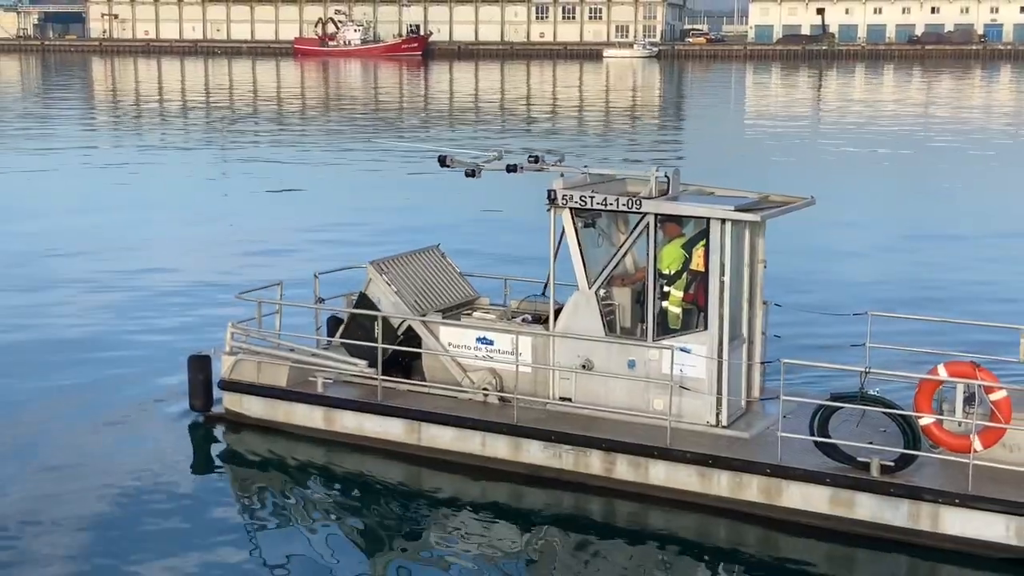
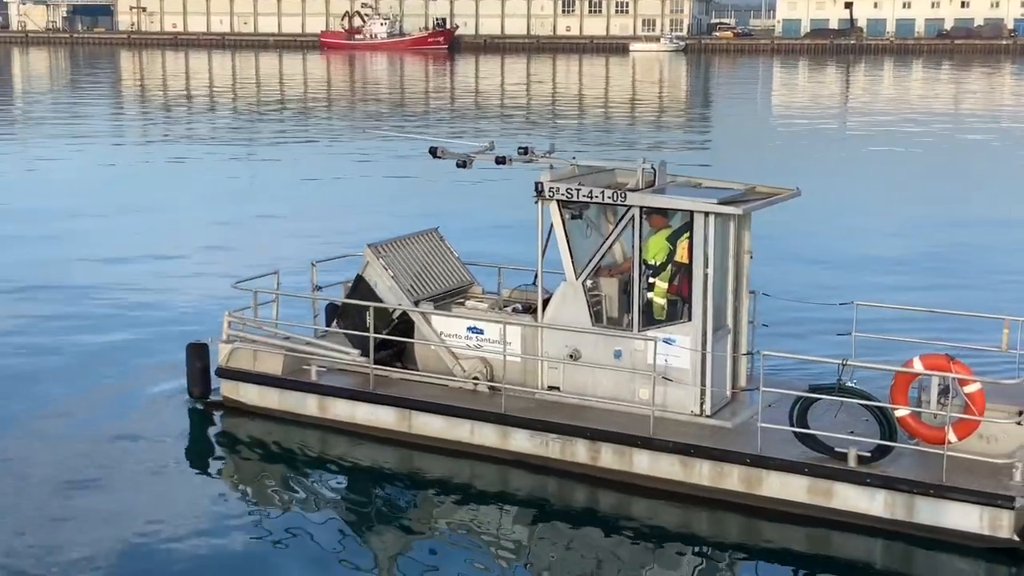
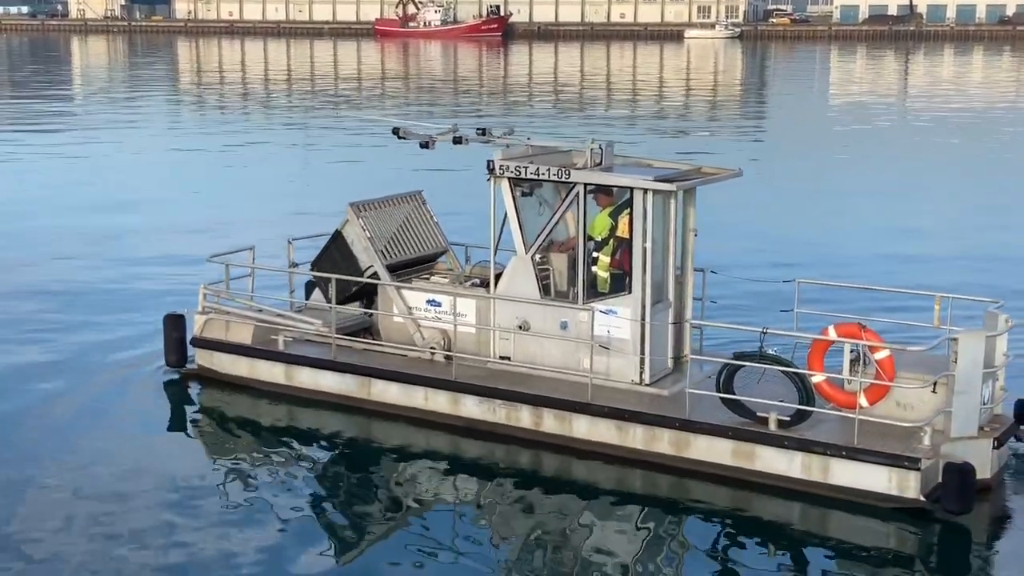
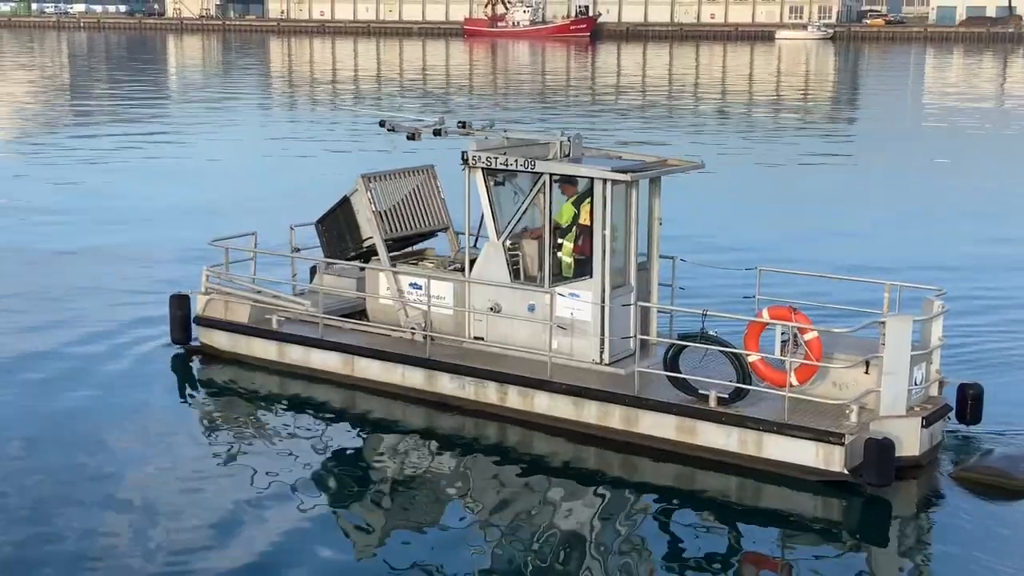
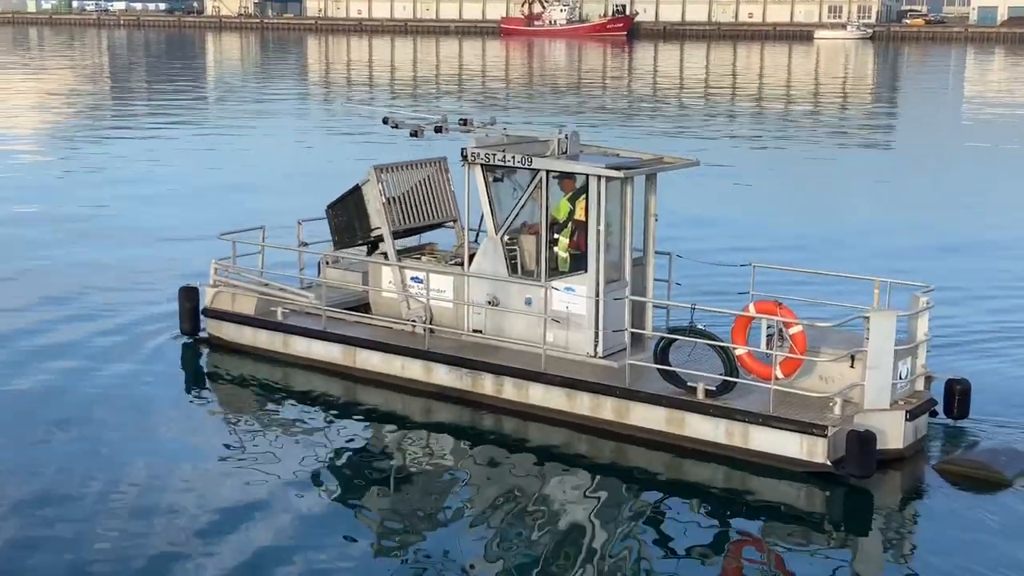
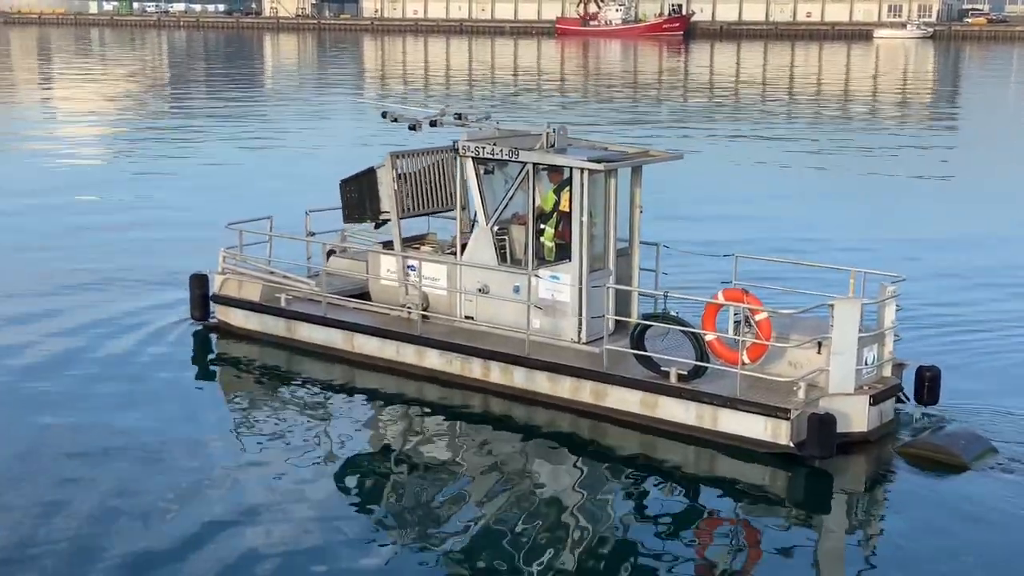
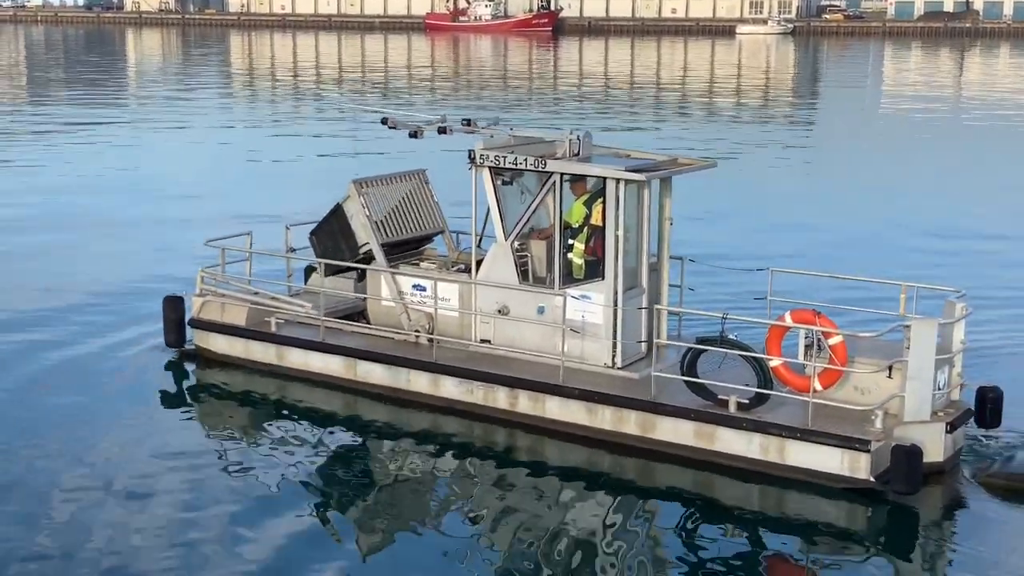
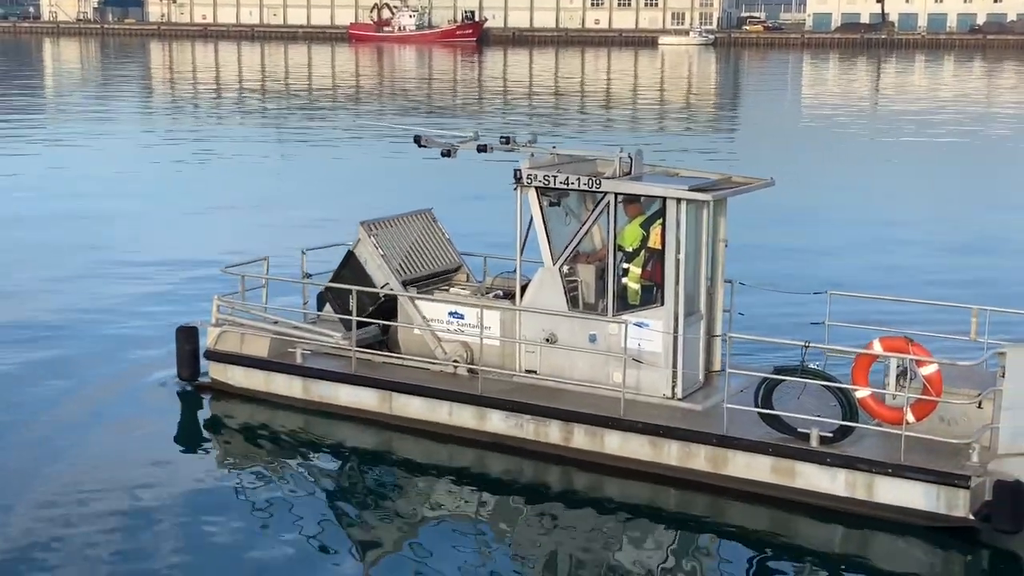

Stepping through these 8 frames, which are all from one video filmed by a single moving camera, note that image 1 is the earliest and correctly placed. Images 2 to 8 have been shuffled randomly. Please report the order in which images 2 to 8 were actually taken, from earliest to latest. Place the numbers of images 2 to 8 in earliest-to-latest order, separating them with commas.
2, 8, 3, 7, 4, 5, 6
